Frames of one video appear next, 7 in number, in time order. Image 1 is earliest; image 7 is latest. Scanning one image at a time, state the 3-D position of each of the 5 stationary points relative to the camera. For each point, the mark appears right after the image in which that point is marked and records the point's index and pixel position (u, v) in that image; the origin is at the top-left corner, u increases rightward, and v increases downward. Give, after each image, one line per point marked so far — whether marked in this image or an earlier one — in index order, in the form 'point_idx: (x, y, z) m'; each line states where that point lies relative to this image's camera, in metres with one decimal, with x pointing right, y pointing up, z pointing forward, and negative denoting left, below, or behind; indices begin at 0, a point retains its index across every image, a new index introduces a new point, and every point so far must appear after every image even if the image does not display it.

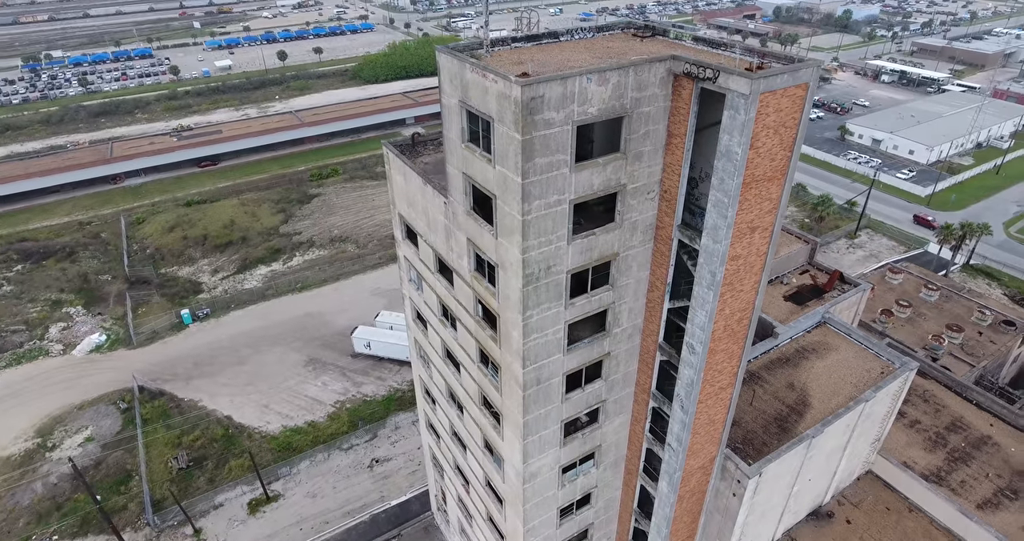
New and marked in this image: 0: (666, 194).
0: (+4.8, +2.4, +18.4) m
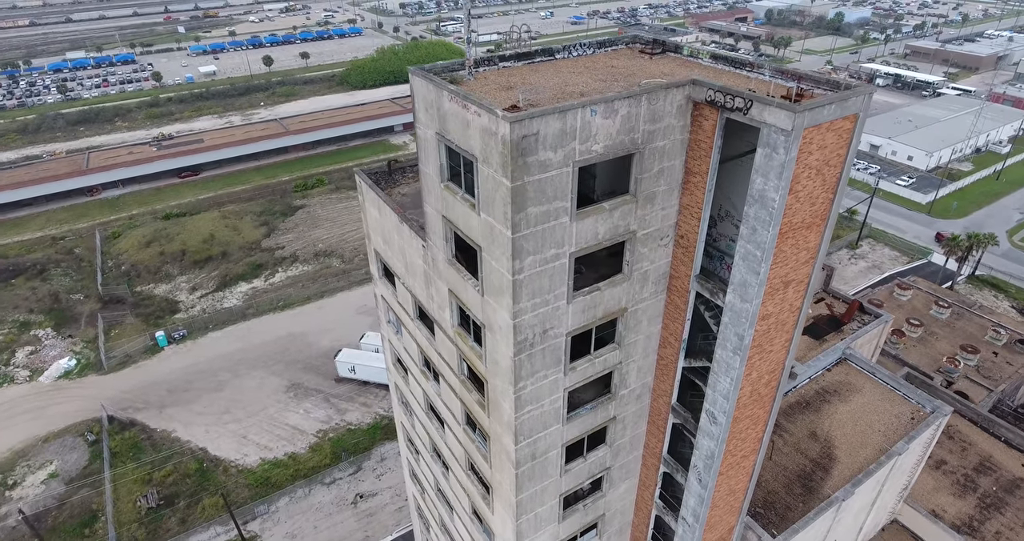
0: (+4.5, +0.9, +15.6) m
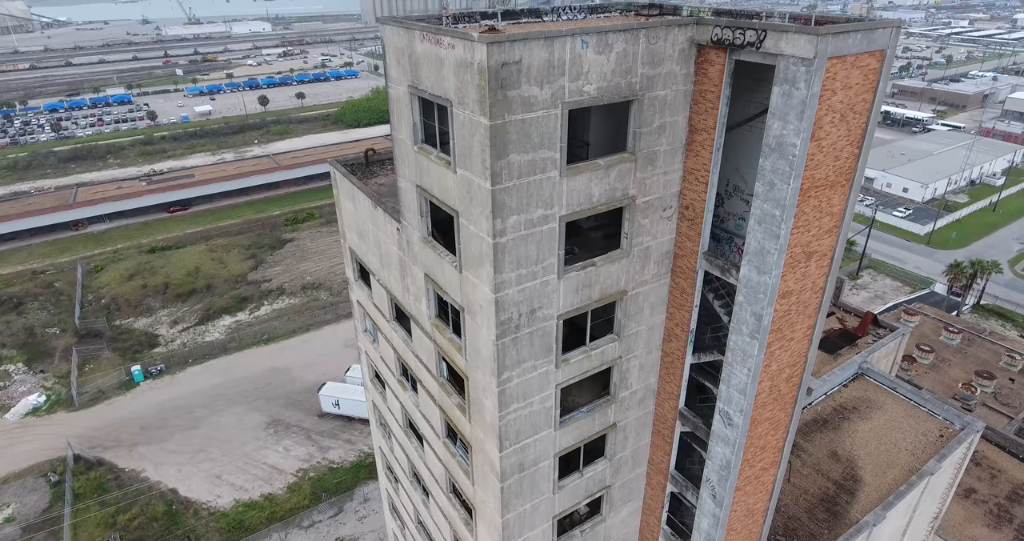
0: (+4.1, +1.4, +13.8) m
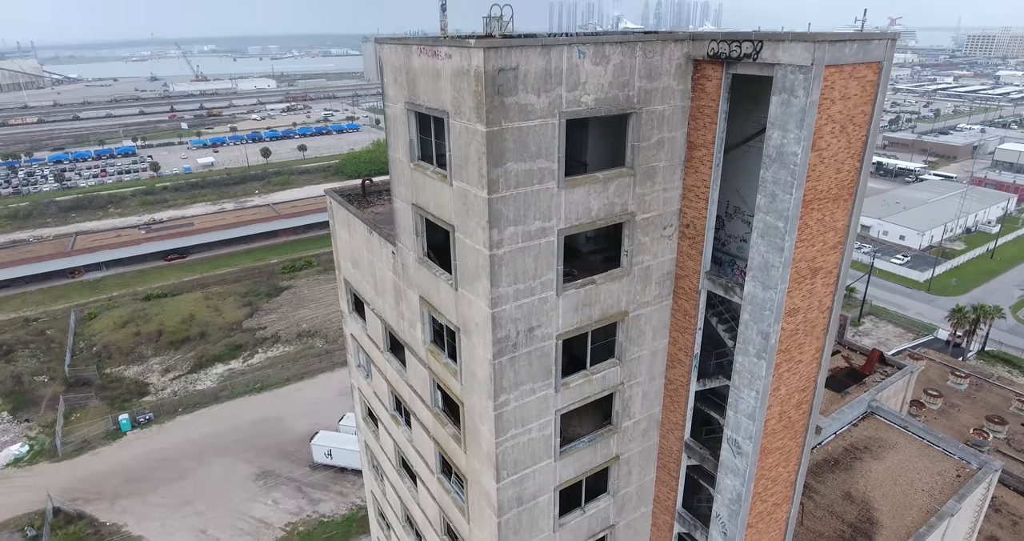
0: (+4.1, +1.0, +13.5) m
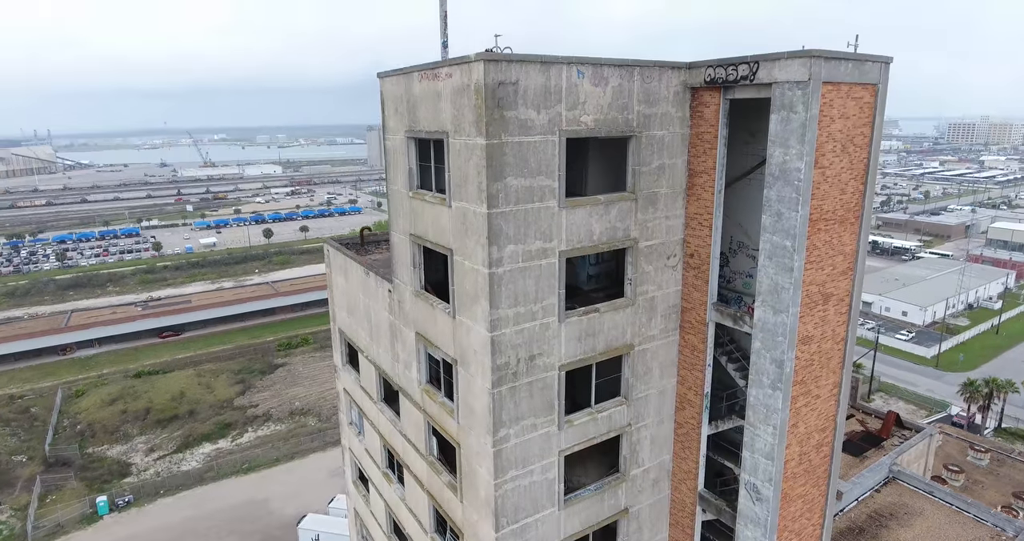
0: (+4.1, +0.3, +13.2) m
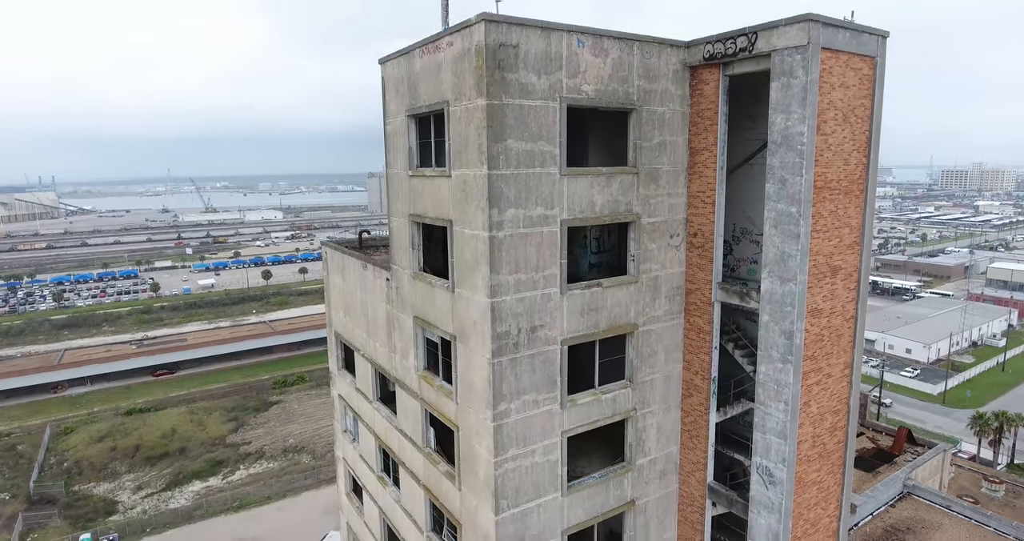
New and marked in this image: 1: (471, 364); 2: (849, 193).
0: (+4.1, +0.7, +13.1) m
1: (-0.8, -1.8, +11.4) m
2: (+6.7, +1.5, +11.7) m
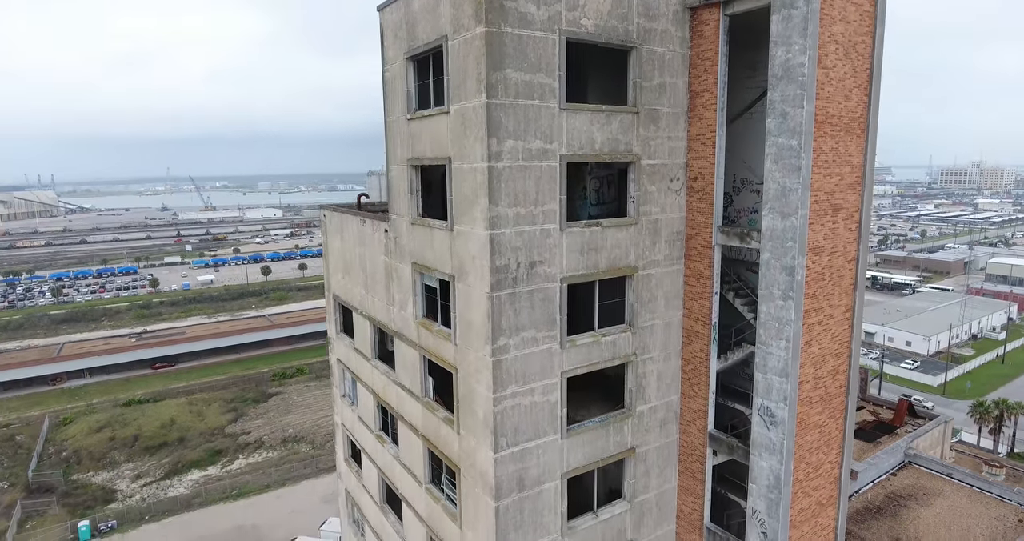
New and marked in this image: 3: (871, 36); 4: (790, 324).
0: (+4.1, +1.9, +13.0) m
1: (-0.8, -0.6, +11.4) m
2: (+6.6, +2.7, +11.6) m
3: (+7.1, +4.6, +11.7) m
4: (+5.3, -1.1, +11.3) m
